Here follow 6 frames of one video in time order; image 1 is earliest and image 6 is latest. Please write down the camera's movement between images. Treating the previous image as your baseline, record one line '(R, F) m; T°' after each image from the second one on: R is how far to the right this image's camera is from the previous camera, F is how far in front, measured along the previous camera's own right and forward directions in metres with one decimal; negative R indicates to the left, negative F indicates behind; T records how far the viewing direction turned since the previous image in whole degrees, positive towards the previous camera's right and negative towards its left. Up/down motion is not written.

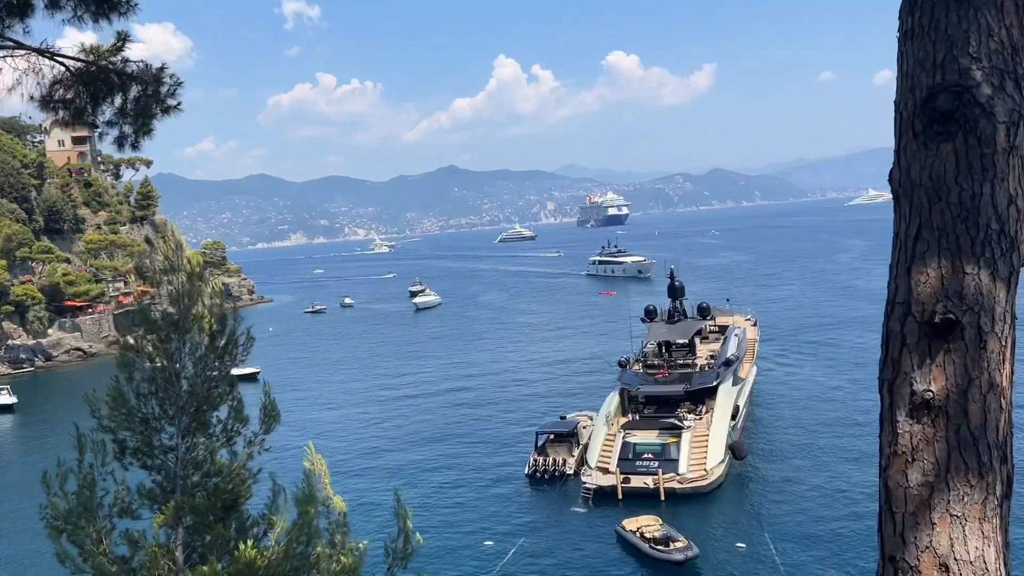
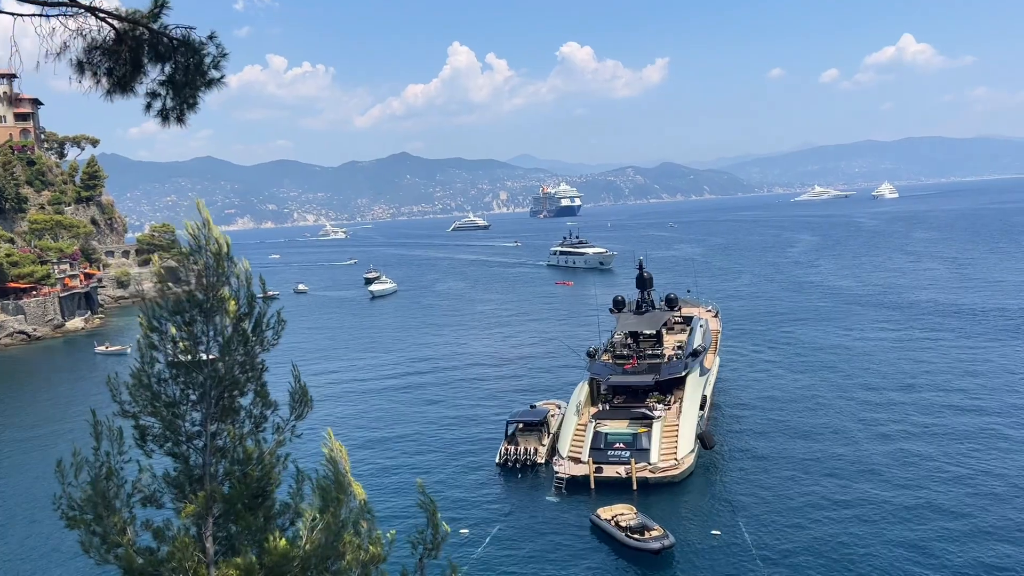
(-1.0, +0.1) m; +4°
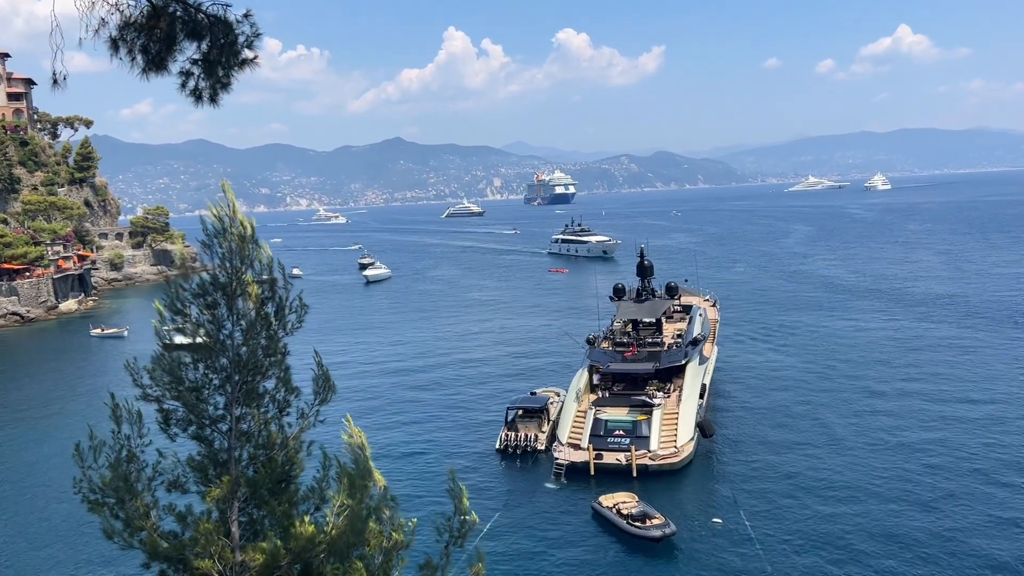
(-0.4, +0.1) m; +1°
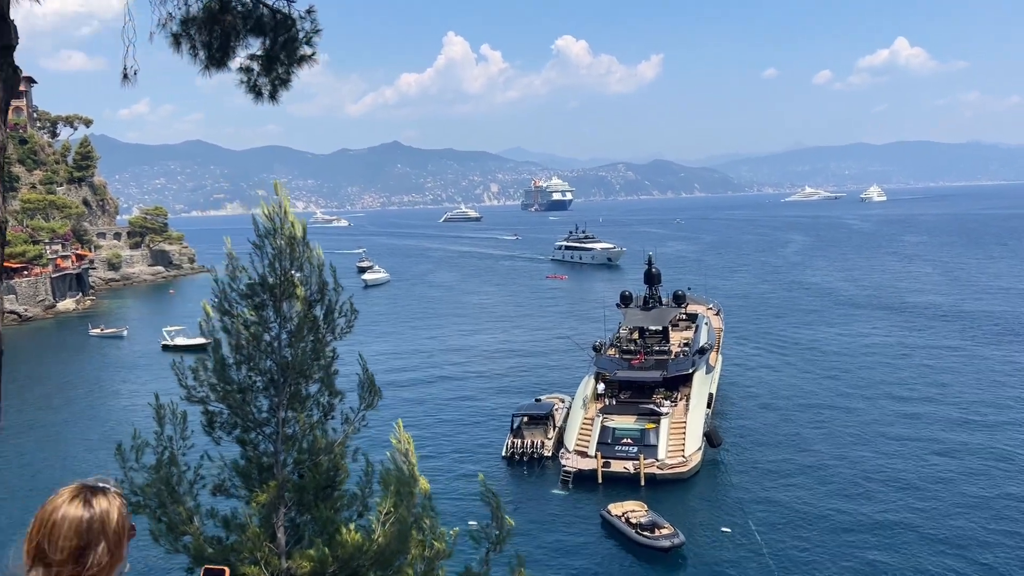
(-0.6, +0.1) m; 0°
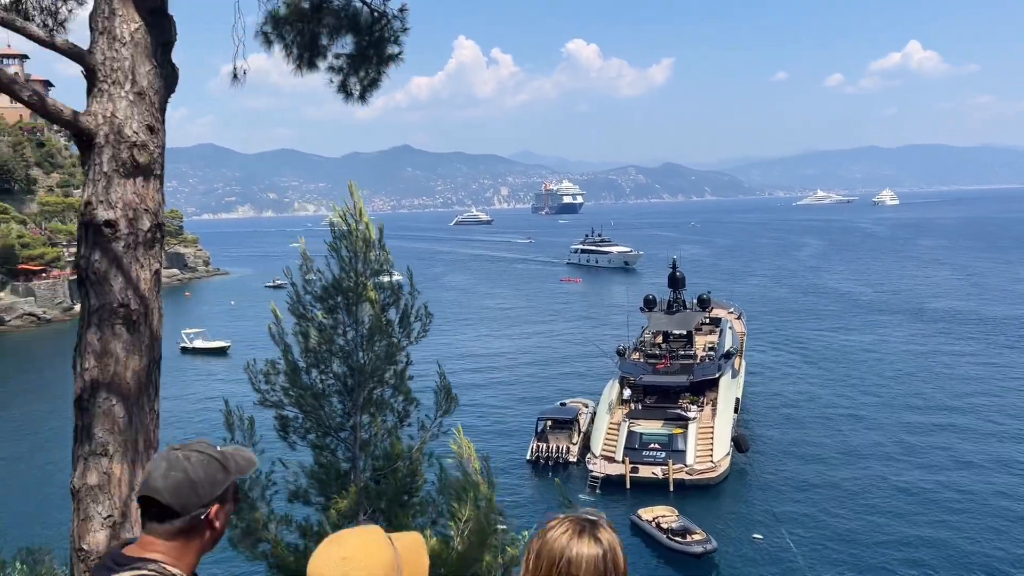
(-0.8, +0.1) m; -1°
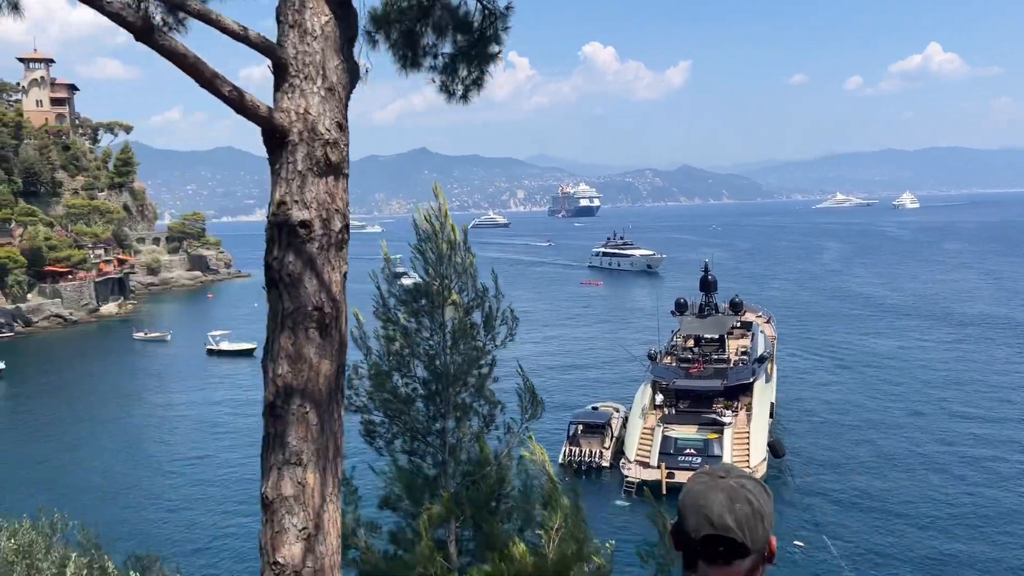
(-0.8, +0.1) m; -1°
